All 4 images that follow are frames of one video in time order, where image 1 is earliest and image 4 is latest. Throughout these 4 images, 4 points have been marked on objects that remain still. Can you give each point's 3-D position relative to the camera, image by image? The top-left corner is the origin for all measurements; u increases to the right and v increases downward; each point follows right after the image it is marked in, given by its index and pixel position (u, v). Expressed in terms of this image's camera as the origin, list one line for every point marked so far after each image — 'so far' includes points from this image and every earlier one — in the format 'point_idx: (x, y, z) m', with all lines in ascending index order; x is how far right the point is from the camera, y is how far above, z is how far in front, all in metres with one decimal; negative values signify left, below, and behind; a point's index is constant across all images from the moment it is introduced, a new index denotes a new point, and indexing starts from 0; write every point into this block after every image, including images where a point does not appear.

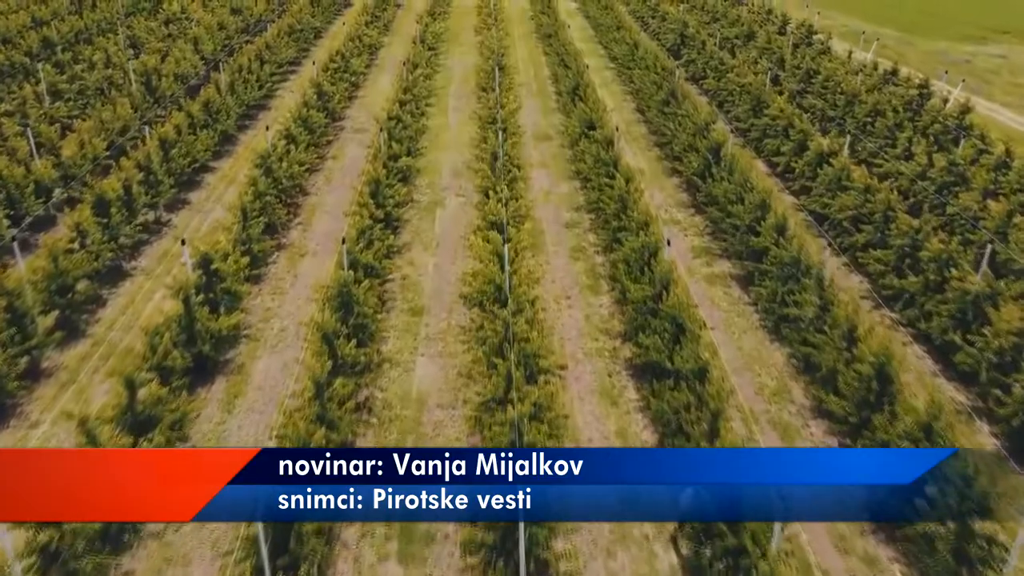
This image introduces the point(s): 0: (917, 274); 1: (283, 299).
0: (+8.6, +0.3, +16.8) m
1: (-5.1, -0.3, +17.6) m
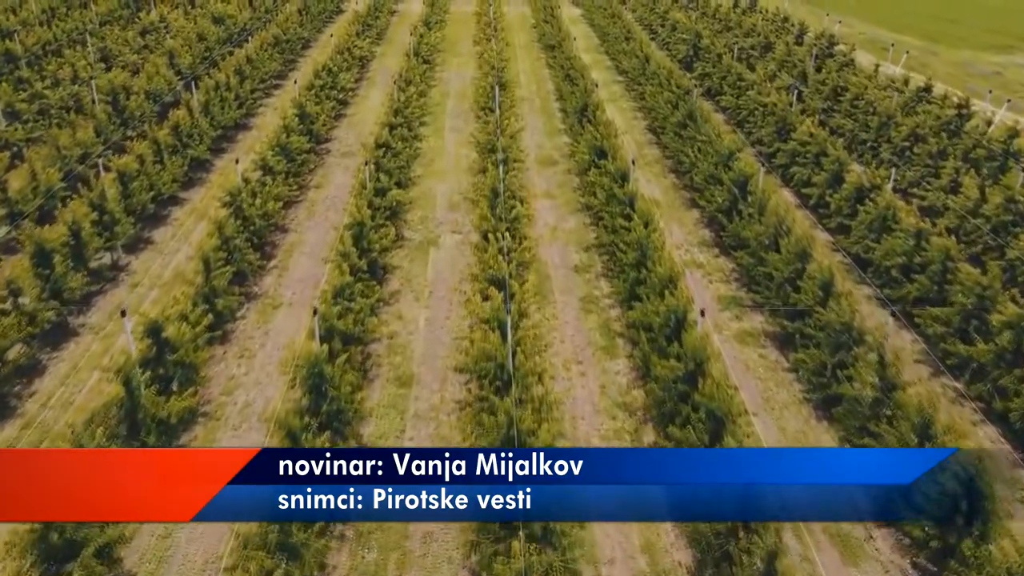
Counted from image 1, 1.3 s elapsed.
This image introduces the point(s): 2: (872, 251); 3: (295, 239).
0: (+8.7, -1.0, +14.4) m
1: (-5.1, -1.5, +15.2) m
2: (+8.2, +0.8, +18.0) m
3: (-5.4, +1.2, +19.8) m
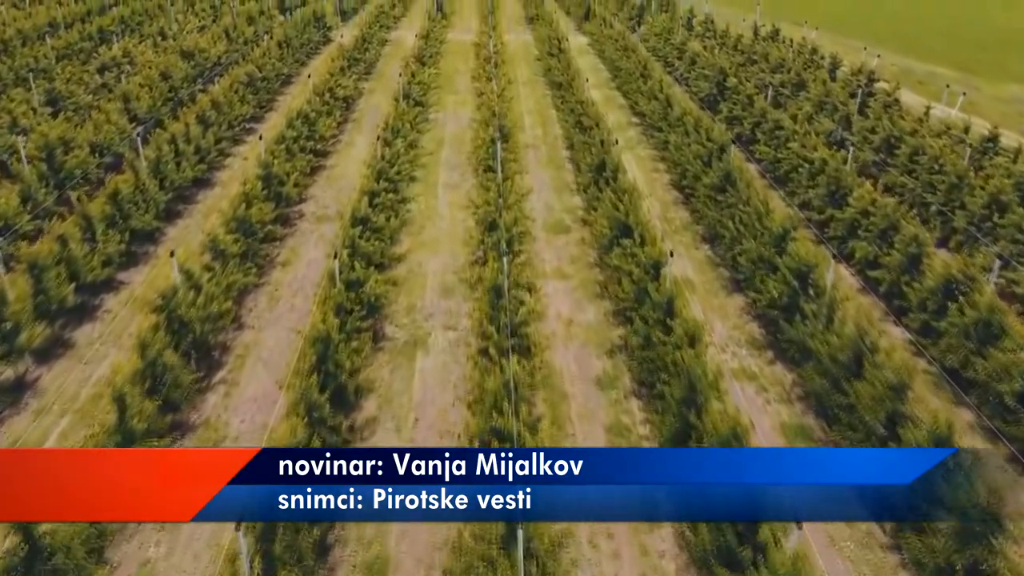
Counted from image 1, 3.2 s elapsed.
0: (+8.8, -3.2, +10.6) m
1: (-4.9, -3.7, +11.4) m
2: (+8.3, -1.5, +14.2) m
3: (-5.3, -1.1, +16.0) m
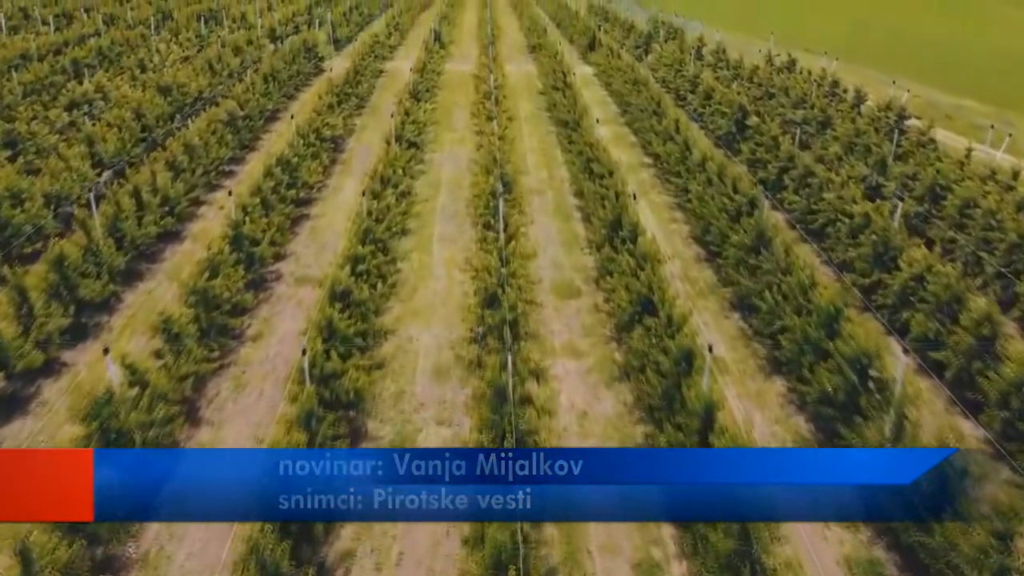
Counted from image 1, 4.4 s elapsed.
0: (+8.9, -4.6, +8.0) m
1: (-4.9, -5.2, +8.8) m
2: (+8.4, -3.0, +11.6) m
3: (-5.2, -2.7, +13.5) m
